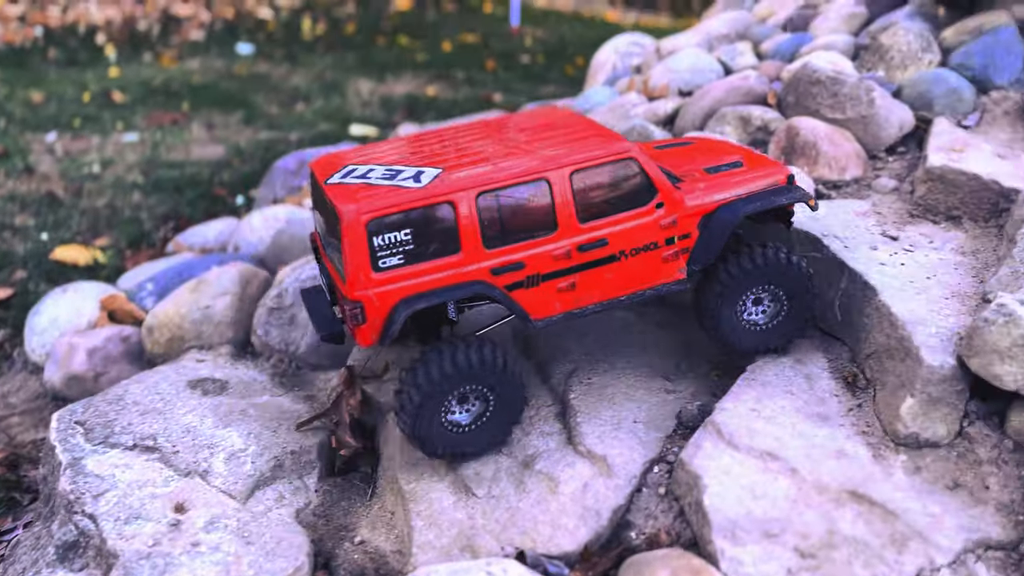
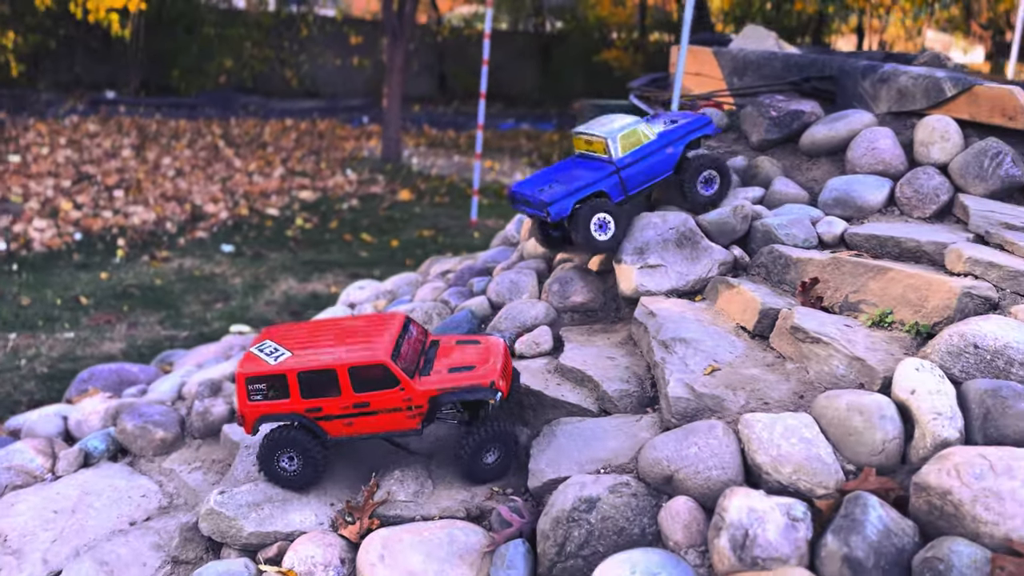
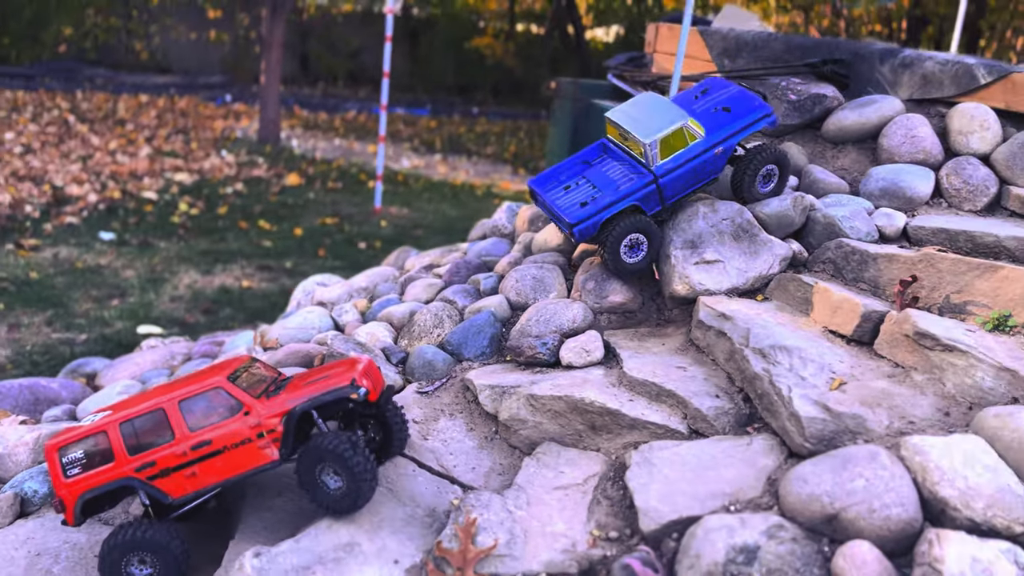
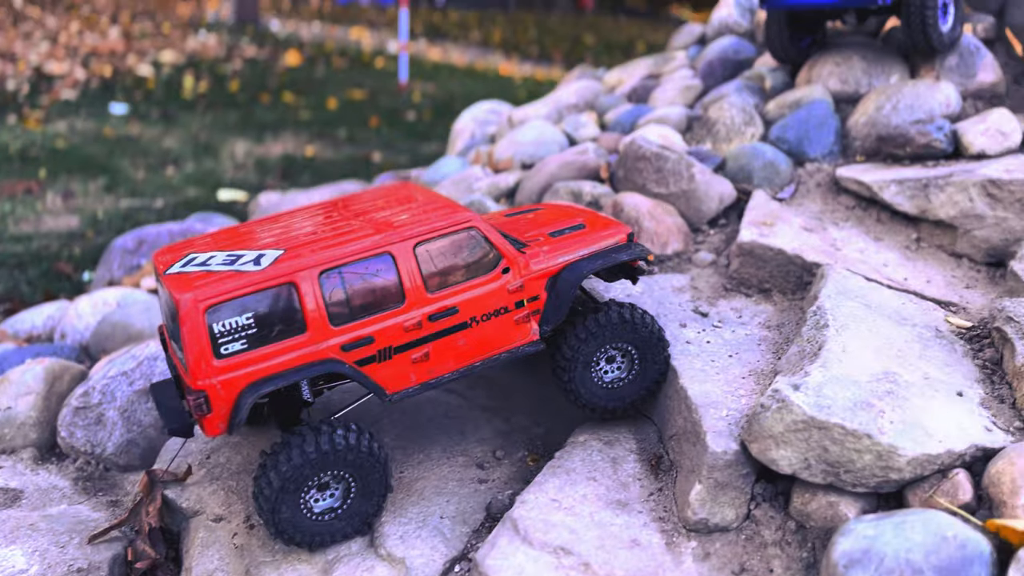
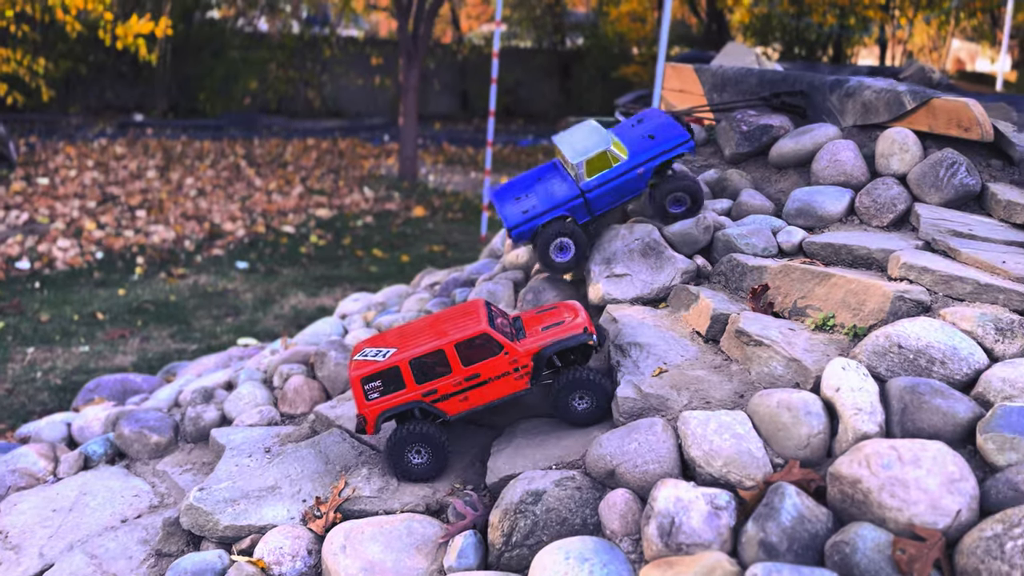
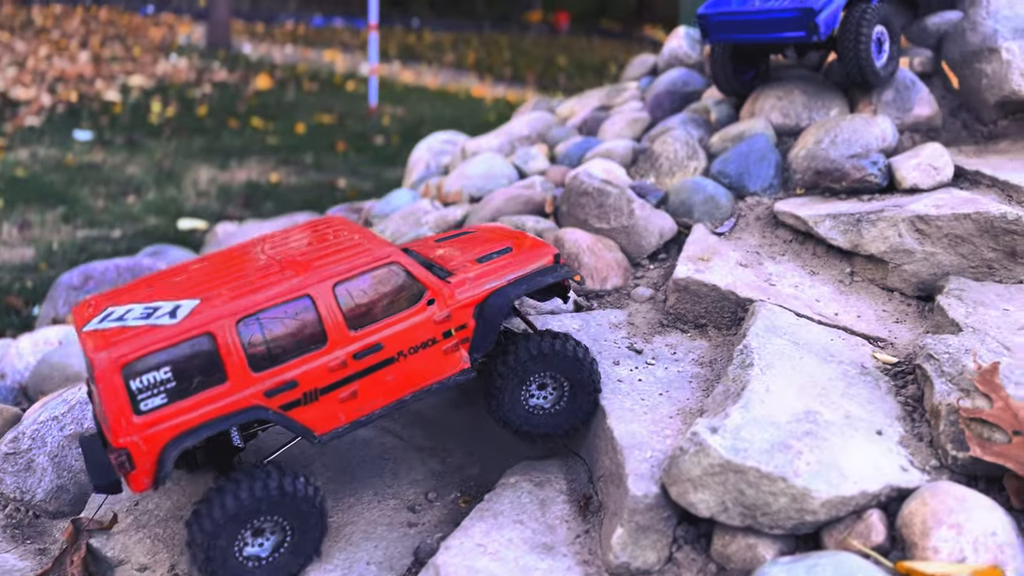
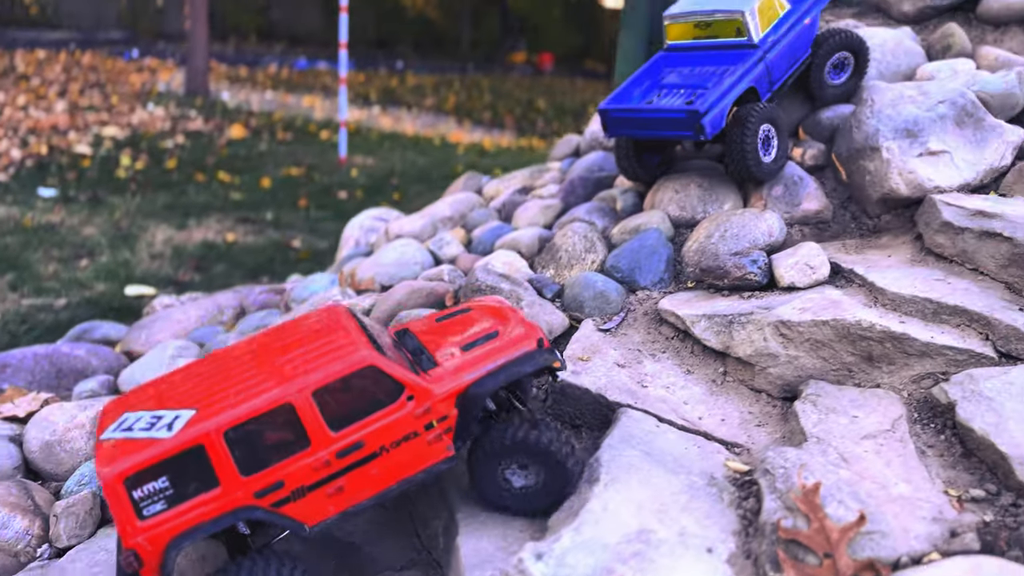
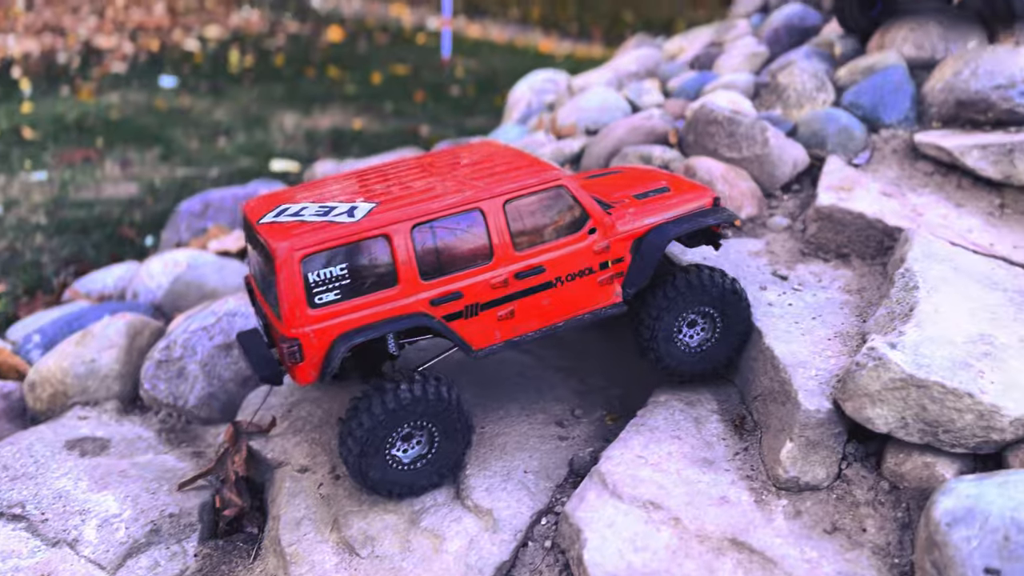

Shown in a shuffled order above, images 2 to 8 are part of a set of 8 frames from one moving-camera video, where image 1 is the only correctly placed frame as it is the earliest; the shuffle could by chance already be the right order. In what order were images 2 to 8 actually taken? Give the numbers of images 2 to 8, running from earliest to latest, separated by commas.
8, 4, 6, 7, 3, 2, 5
